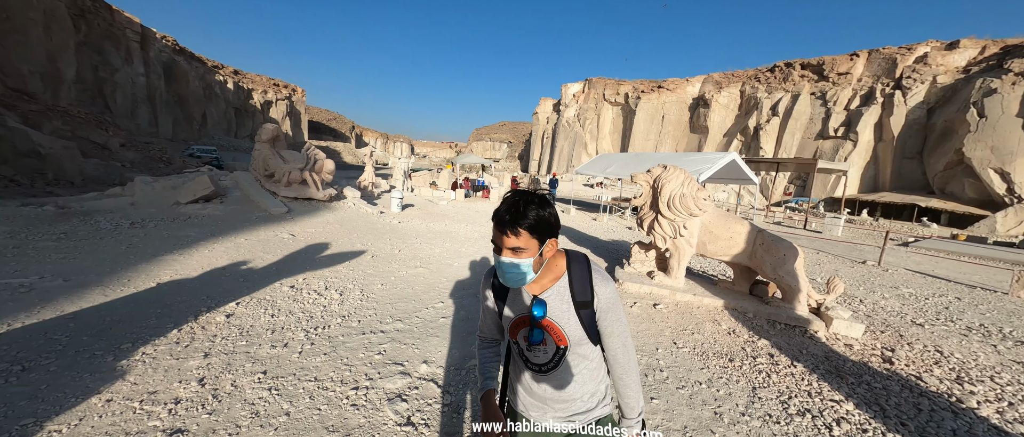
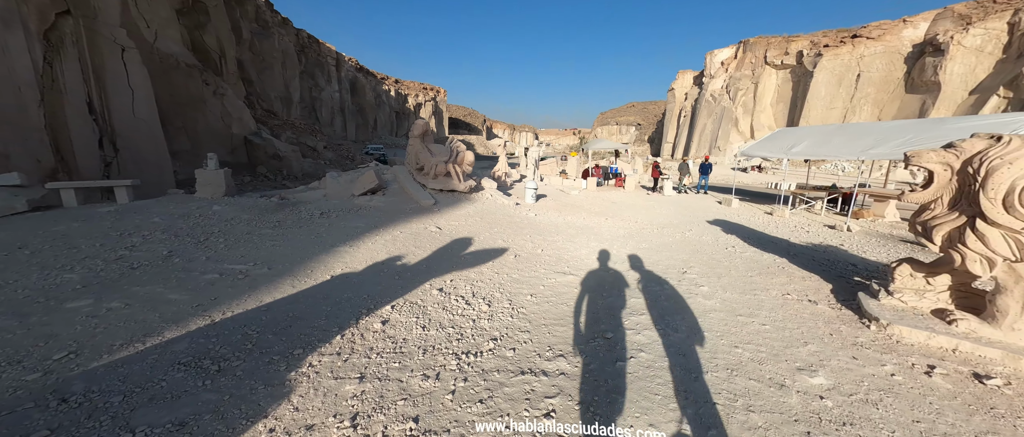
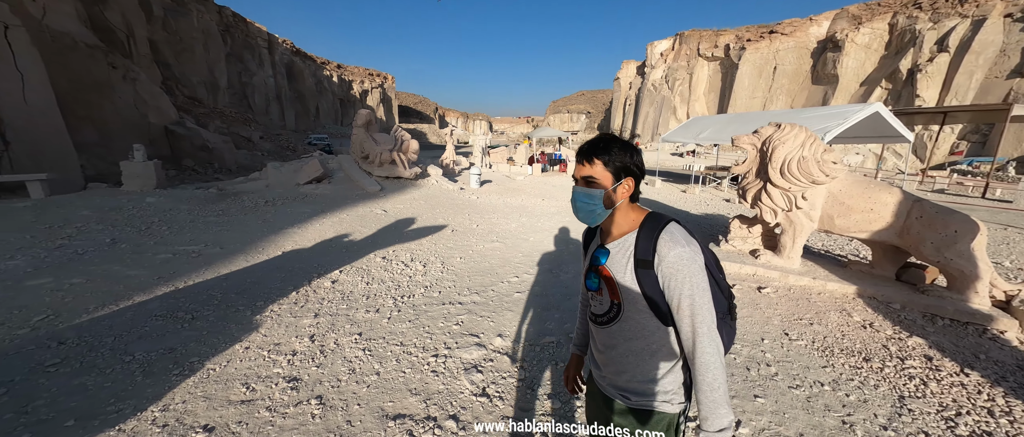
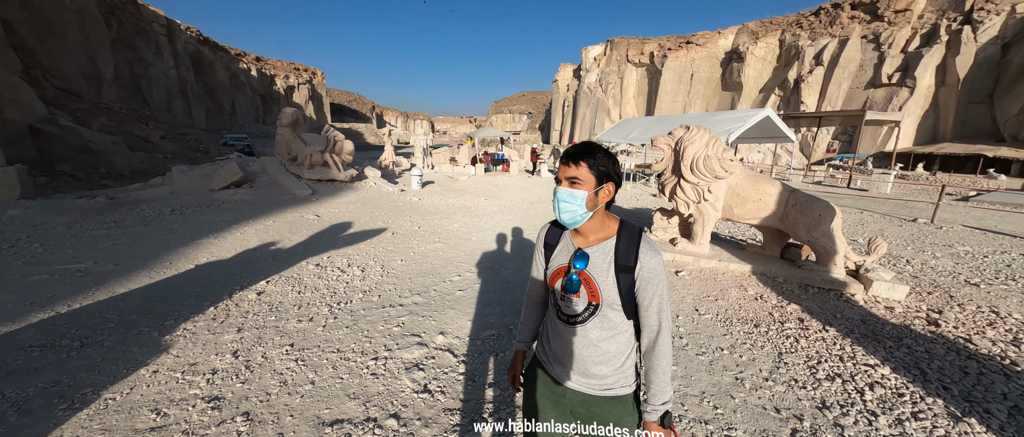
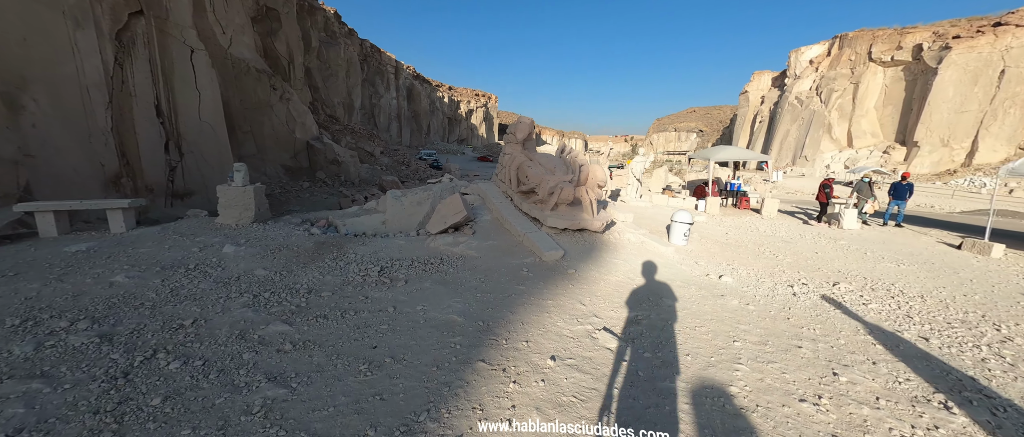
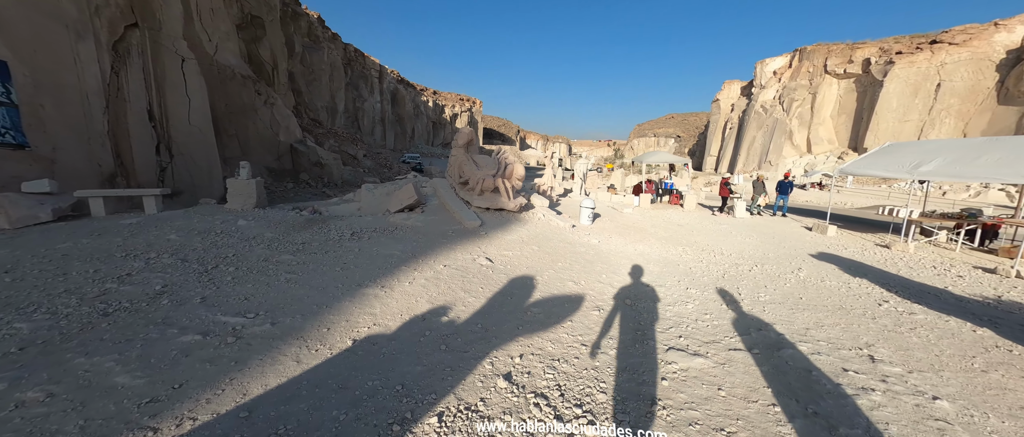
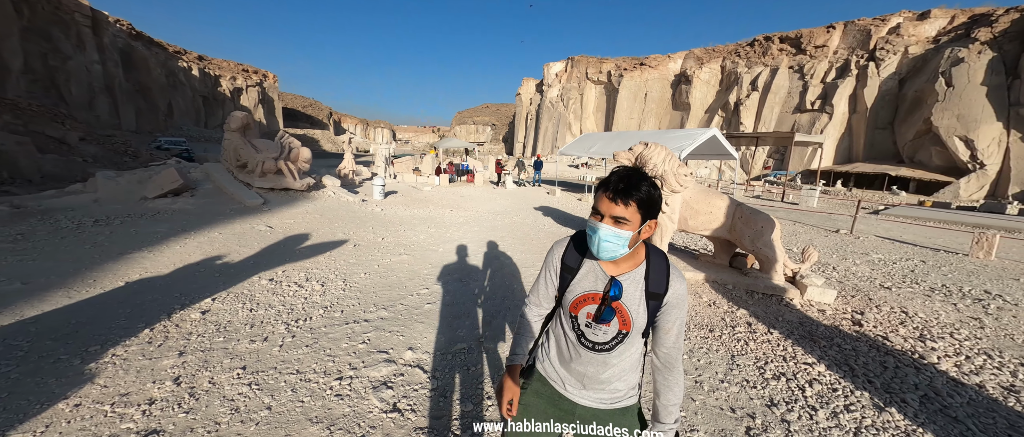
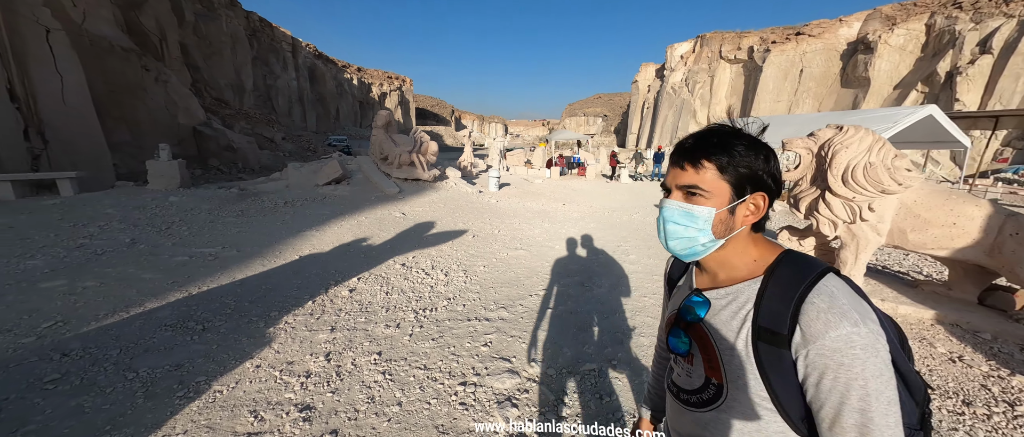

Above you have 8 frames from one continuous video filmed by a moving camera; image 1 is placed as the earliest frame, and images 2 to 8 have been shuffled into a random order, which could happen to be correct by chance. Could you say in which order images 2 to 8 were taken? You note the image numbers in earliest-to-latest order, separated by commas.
7, 4, 3, 8, 2, 6, 5
